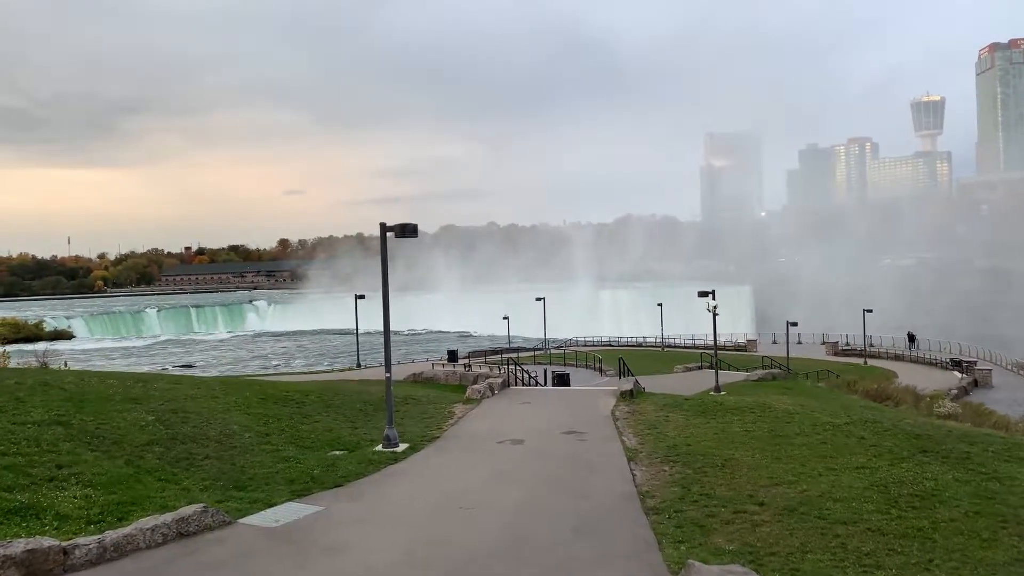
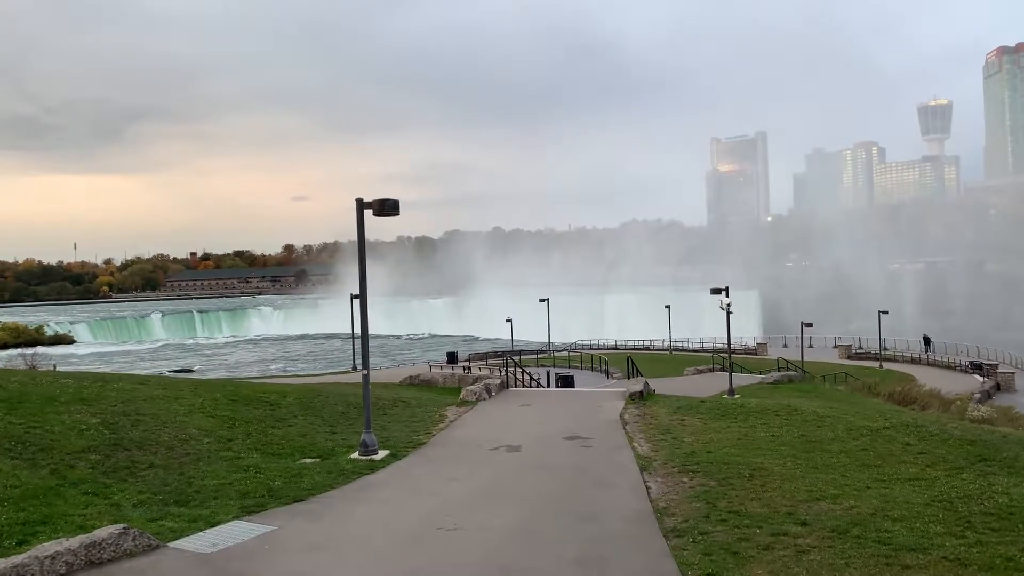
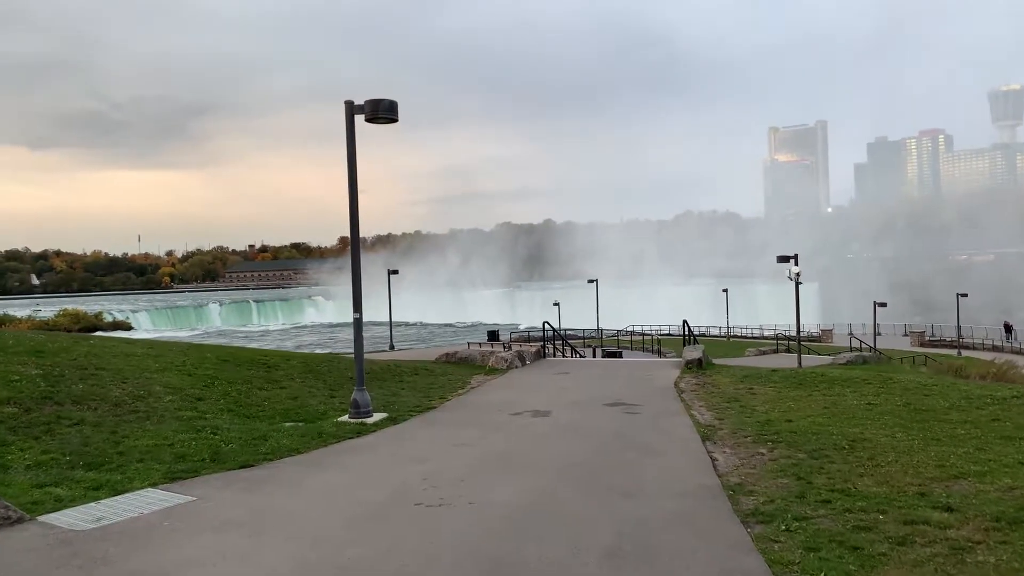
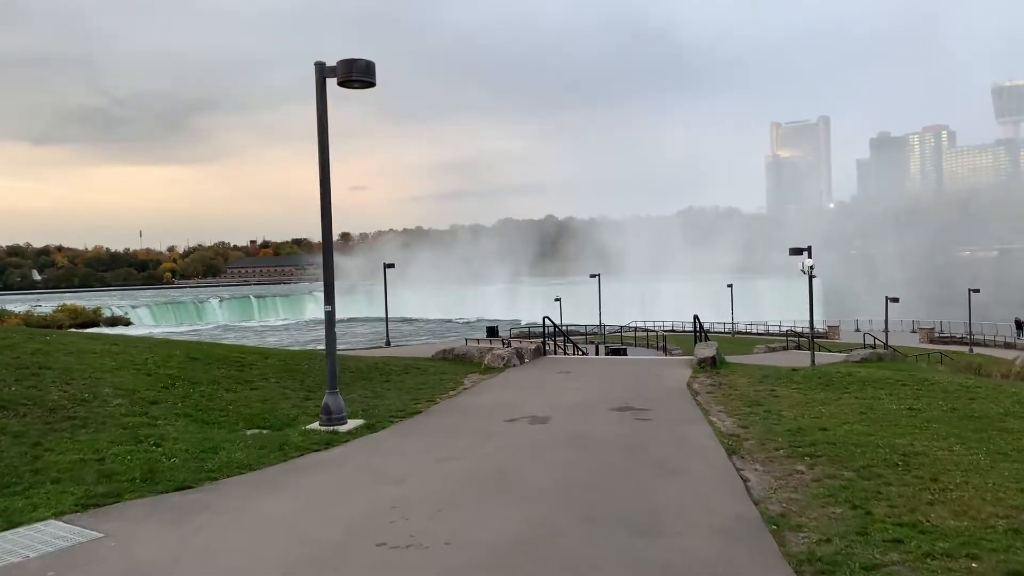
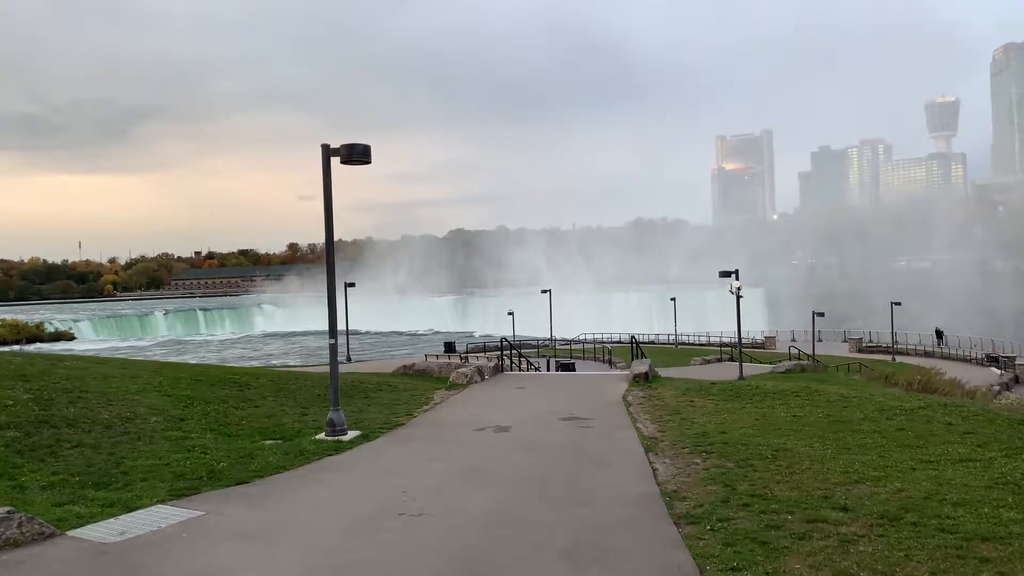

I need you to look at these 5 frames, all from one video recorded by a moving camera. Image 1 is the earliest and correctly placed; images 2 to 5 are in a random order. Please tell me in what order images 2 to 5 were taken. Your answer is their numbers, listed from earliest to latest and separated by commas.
2, 5, 3, 4
